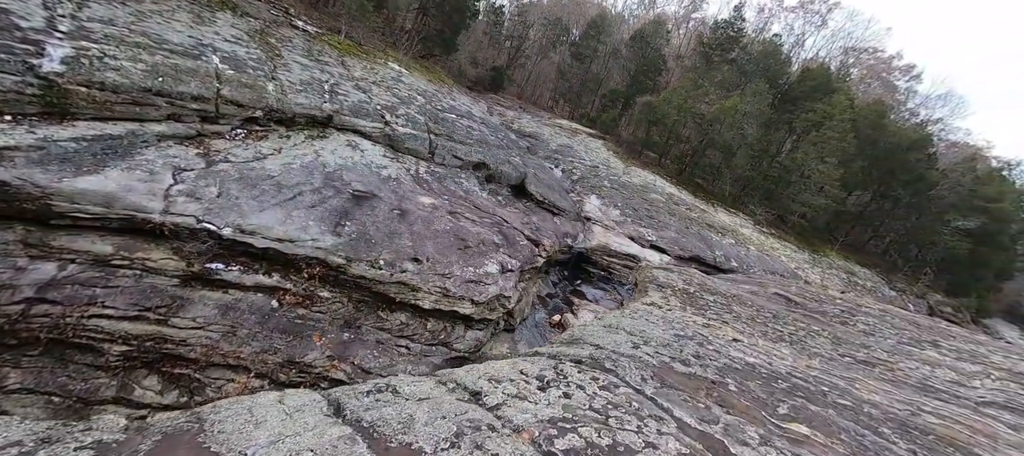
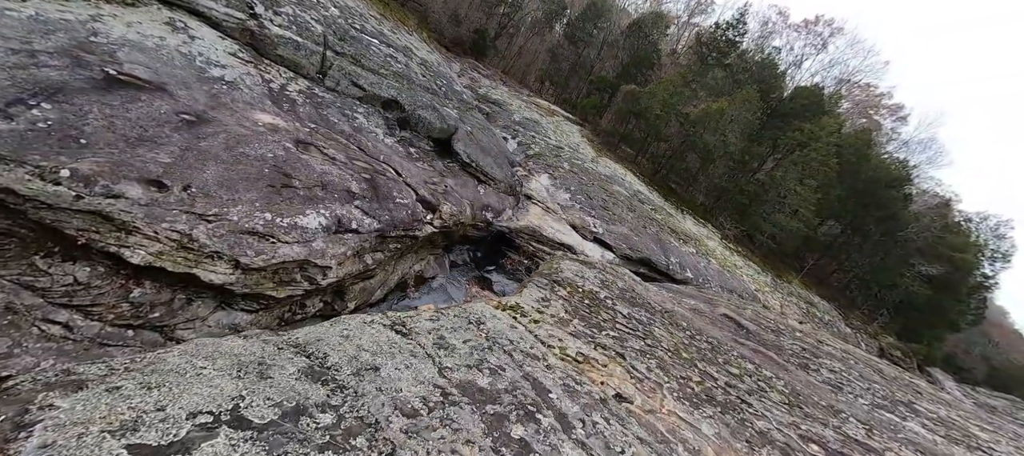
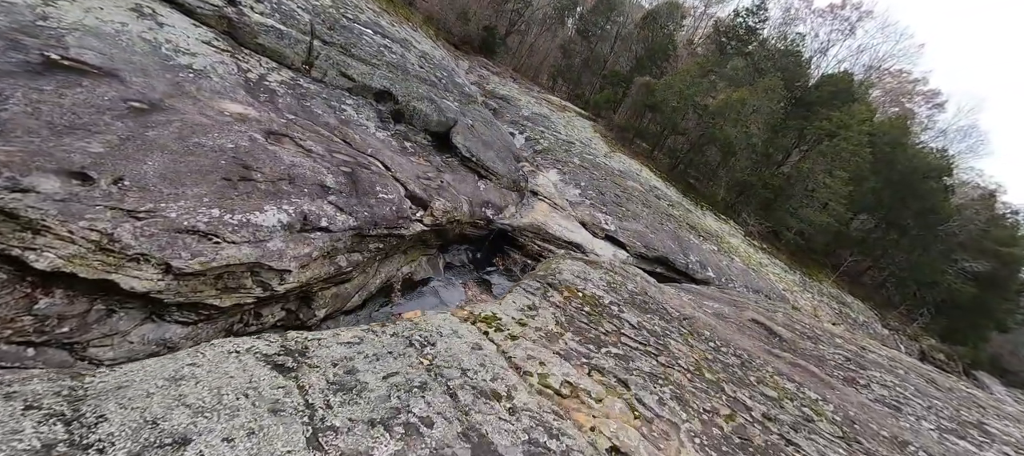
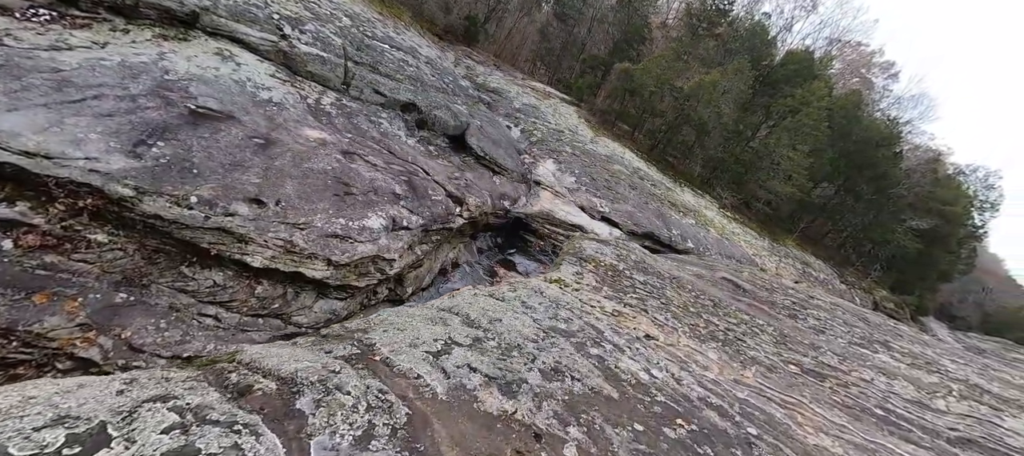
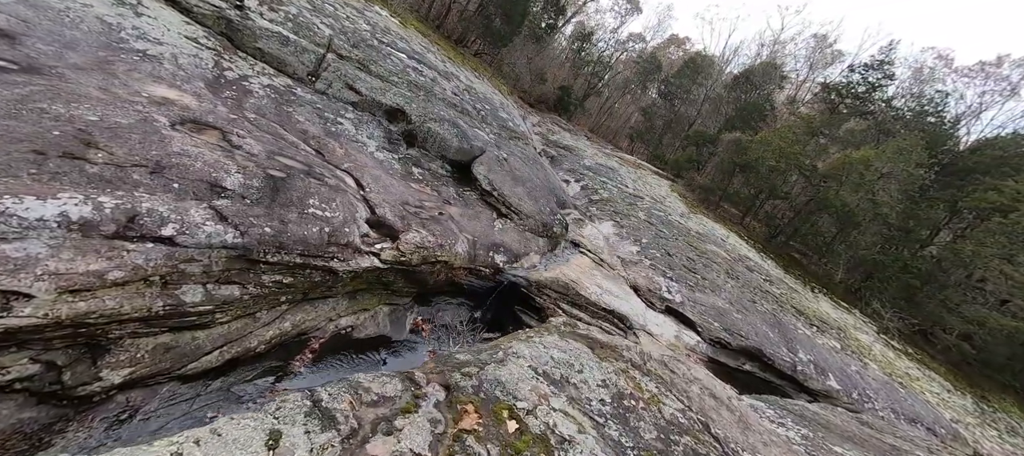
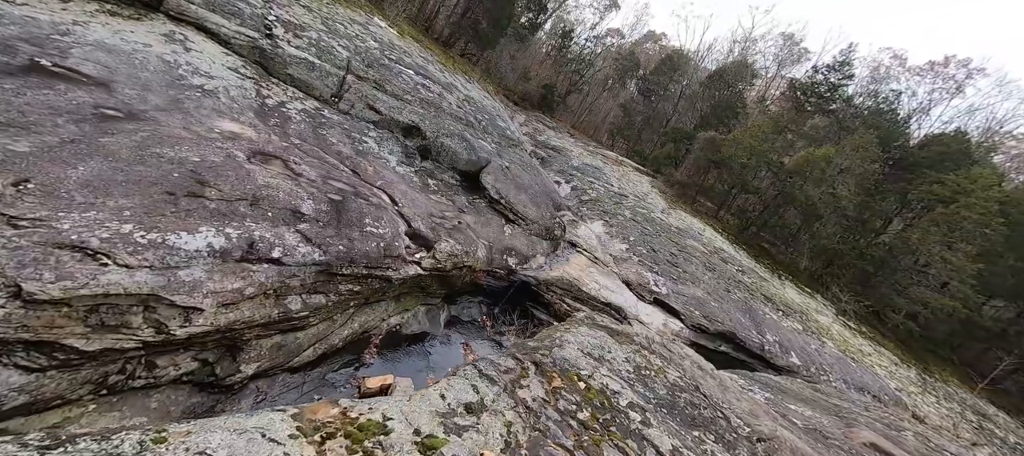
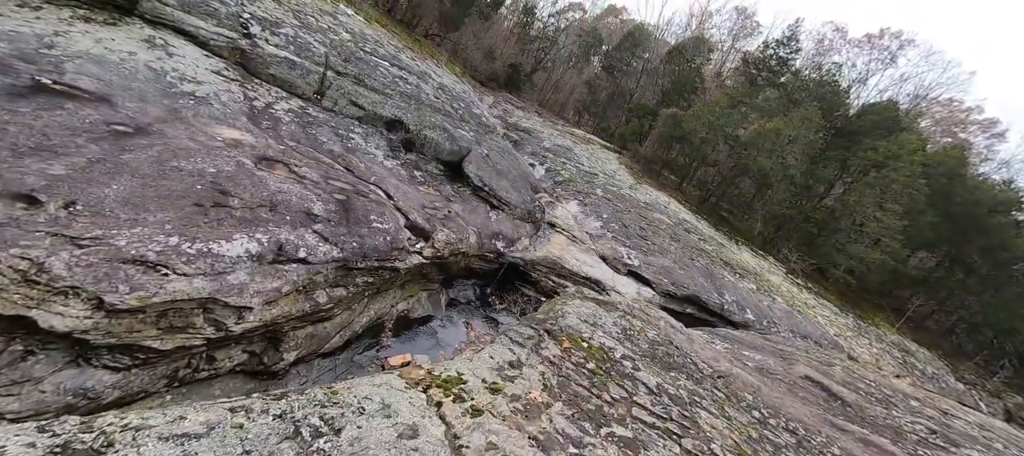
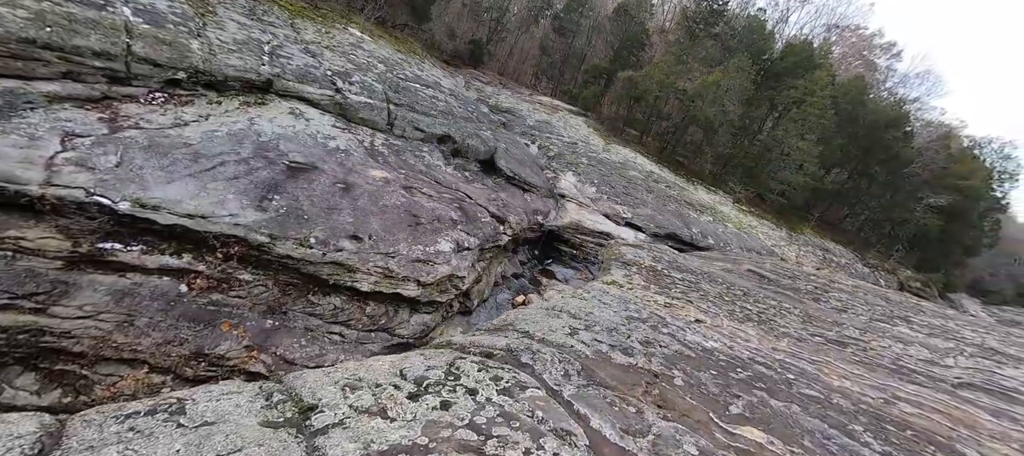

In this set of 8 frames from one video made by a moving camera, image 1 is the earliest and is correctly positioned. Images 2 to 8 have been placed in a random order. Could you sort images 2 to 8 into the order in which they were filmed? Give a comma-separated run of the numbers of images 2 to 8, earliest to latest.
8, 4, 2, 3, 7, 6, 5
